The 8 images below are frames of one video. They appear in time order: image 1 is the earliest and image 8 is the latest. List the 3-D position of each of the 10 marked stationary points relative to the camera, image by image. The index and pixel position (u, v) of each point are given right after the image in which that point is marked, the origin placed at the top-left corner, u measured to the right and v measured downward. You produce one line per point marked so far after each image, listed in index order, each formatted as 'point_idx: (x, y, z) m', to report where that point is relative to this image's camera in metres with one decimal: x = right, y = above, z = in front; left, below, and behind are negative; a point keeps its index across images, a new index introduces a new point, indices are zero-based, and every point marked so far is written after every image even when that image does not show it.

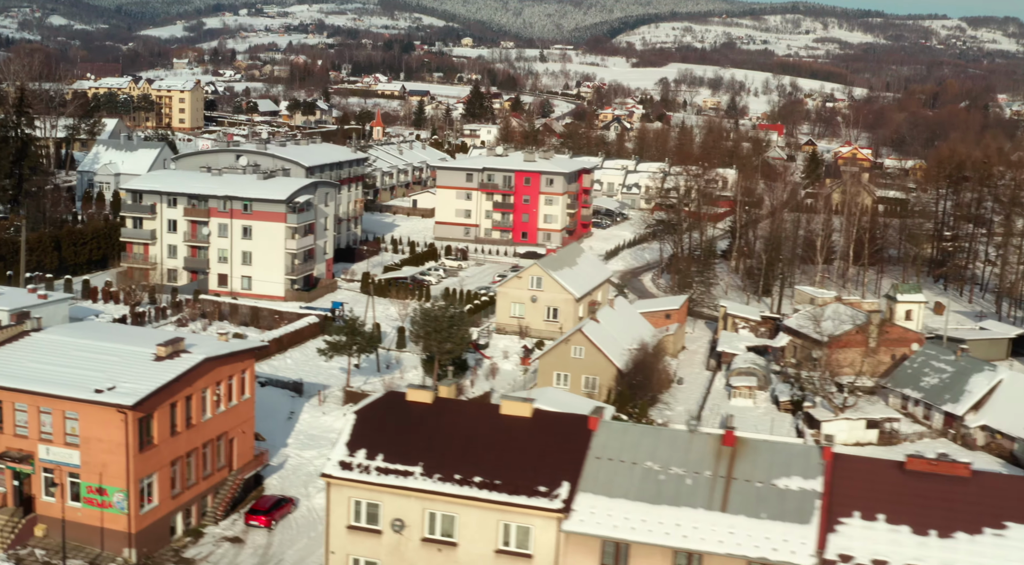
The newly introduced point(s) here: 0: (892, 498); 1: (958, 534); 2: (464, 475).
0: (+5.2, -3.0, +13.1) m
1: (+5.9, -3.4, +12.6) m
2: (-0.7, -2.8, +13.7) m
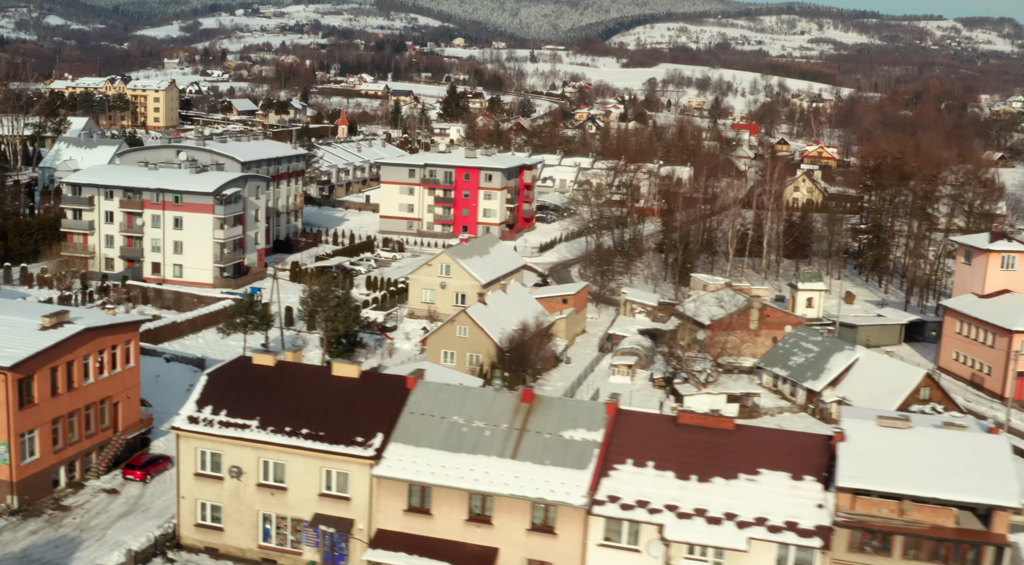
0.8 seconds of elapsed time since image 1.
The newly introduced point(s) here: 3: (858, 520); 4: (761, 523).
0: (+2.3, -2.6, +14.9) m
1: (+3.1, -3.0, +14.4) m
2: (-3.6, -2.4, +15.5) m
3: (+5.0, -3.5, +13.7) m
4: (+3.6, -3.5, +13.9) m
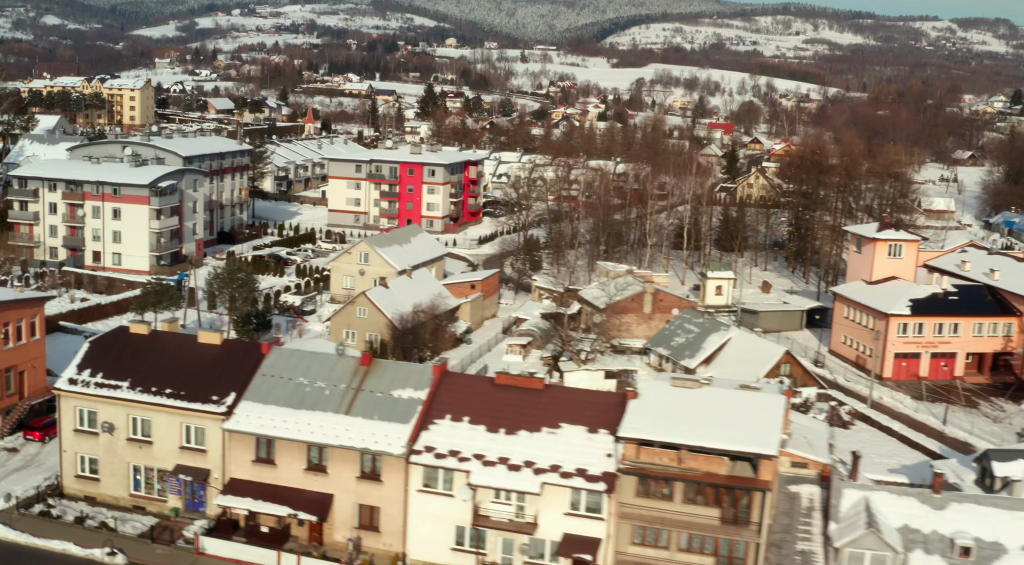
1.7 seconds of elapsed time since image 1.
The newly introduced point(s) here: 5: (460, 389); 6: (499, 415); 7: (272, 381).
0: (-0.6, -2.2, +16.7) m
1: (+0.1, -2.6, +16.3) m
2: (-6.5, -2.0, +17.4) m
3: (+2.1, -3.0, +15.5) m
4: (+0.7, -3.1, +15.7) m
5: (-0.9, -1.9, +16.9) m
6: (-0.3, -2.3, +16.6) m
7: (-4.4, -1.8, +17.4) m
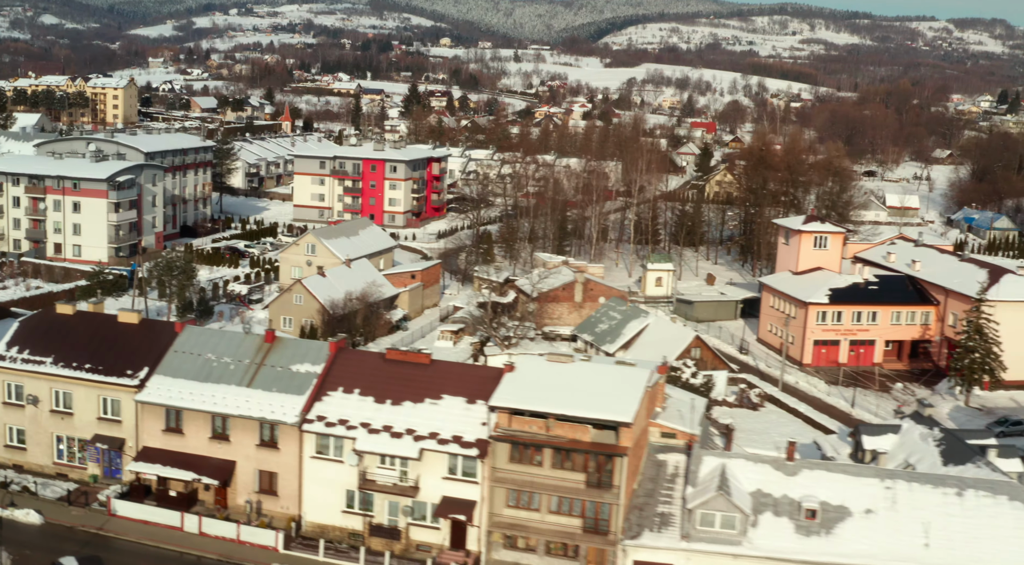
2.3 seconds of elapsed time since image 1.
0: (-2.7, -1.8, +18.1) m
1: (-2.0, -2.2, +17.6) m
2: (-8.6, -1.6, +18.8) m
3: (0.0, -2.7, +16.9) m
4: (-1.5, -2.8, +17.1) m
5: (-3.1, -1.6, +18.3) m
6: (-2.4, -2.0, +17.9) m
7: (-6.5, -1.5, +18.8) m
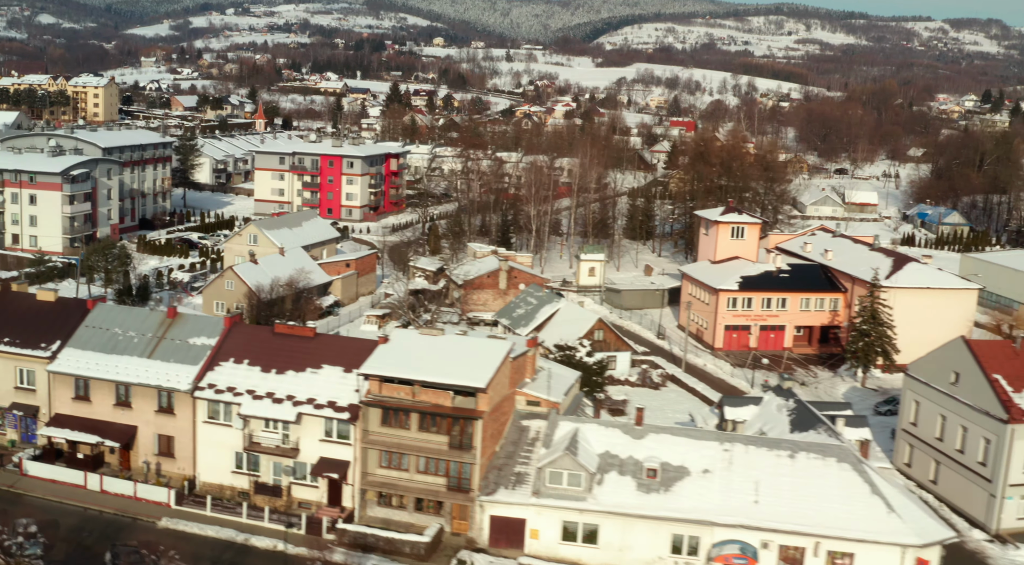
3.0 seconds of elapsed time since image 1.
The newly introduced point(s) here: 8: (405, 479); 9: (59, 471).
0: (-5.3, -1.4, +19.7) m
1: (-4.6, -1.8, +19.3) m
2: (-11.2, -1.2, +20.5) m
3: (-2.6, -2.3, +18.5) m
4: (-4.0, -2.4, +18.7) m
5: (-5.6, -1.2, +20.0) m
6: (-4.9, -1.6, +19.6) m
7: (-9.1, -1.1, +20.4) m
8: (-2.1, -3.9, +18.8) m
9: (-9.4, -3.9, +19.5) m
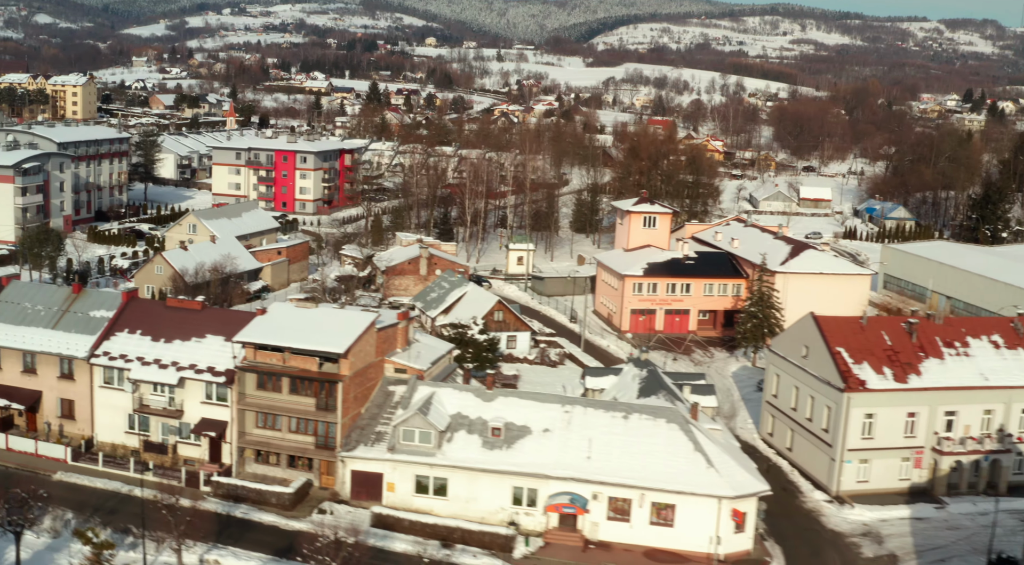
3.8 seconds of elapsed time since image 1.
0: (-8.3, -0.9, +21.7) m
1: (-7.6, -1.3, +21.2) m
2: (-14.2, -0.7, +22.5) m
3: (-5.6, -1.8, +20.5) m
4: (-7.0, -1.9, +20.7) m
5: (-8.6, -0.7, +21.9) m
6: (-8.0, -1.1, +21.6) m
7: (-12.1, -0.5, +22.4) m
8: (-5.2, -3.4, +20.8) m
9: (-12.4, -3.4, +21.5) m
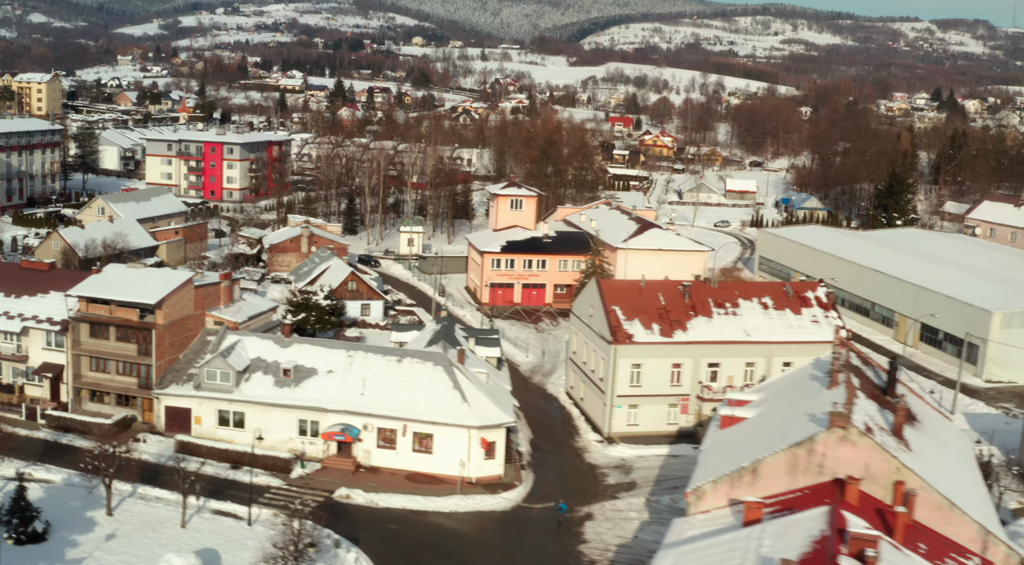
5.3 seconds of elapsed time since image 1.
0: (-13.5, 0.0, +25.2) m
1: (-12.8, -0.4, +24.7) m
2: (-19.4, +0.3, +26.0) m
3: (-10.9, -0.9, +23.9) m
4: (-12.3, -0.9, +24.1) m
5: (-13.8, +0.3, +25.4) m
6: (-13.2, -0.1, +25.0) m
7: (-17.3, +0.4, +25.9) m
8: (-10.4, -2.5, +24.2) m
9: (-17.6, -2.4, +25.0) m
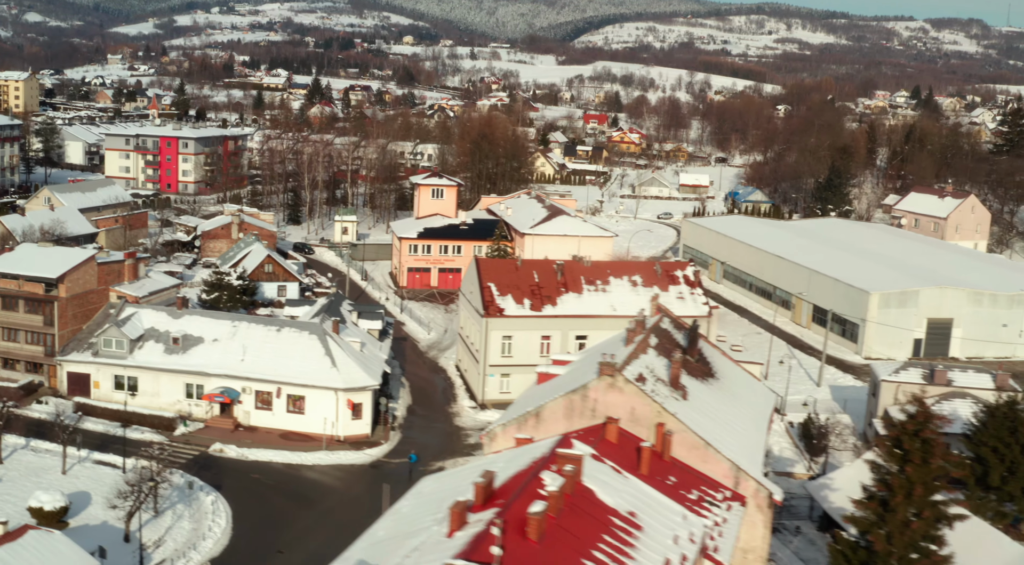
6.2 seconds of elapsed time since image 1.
0: (-17.1, +0.7, +27.5) m
1: (-16.4, +0.3, +27.0) m
2: (-23.0, +1.0, +28.4) m
3: (-14.4, -0.2, +26.2) m
4: (-15.8, -0.3, +26.5) m
5: (-17.4, +0.9, +27.8) m
6: (-16.7, +0.5, +27.4) m
7: (-20.9, +1.1, +28.3) m
8: (-14.0, -1.8, +26.6) m
9: (-21.2, -1.8, +27.4) m
